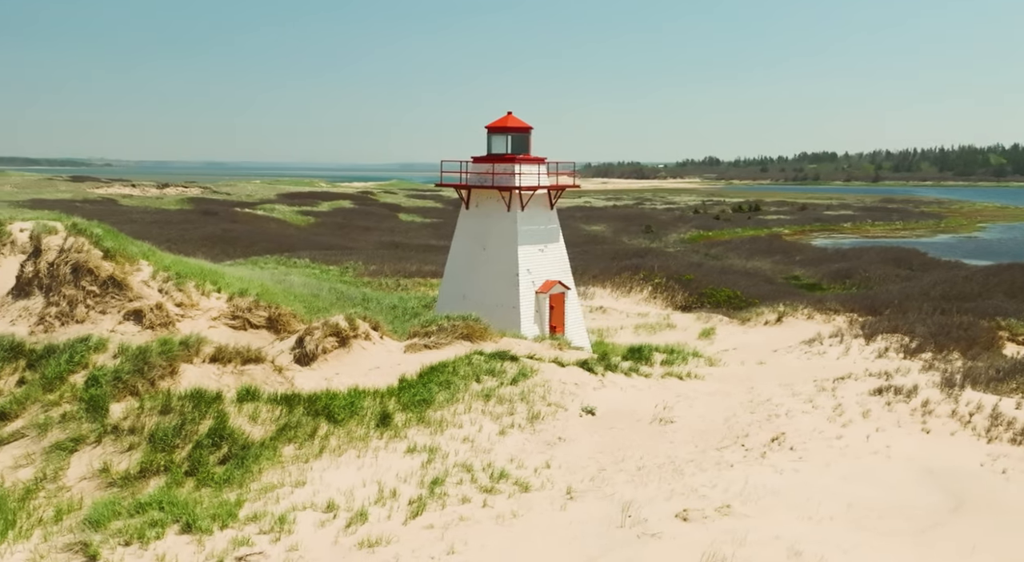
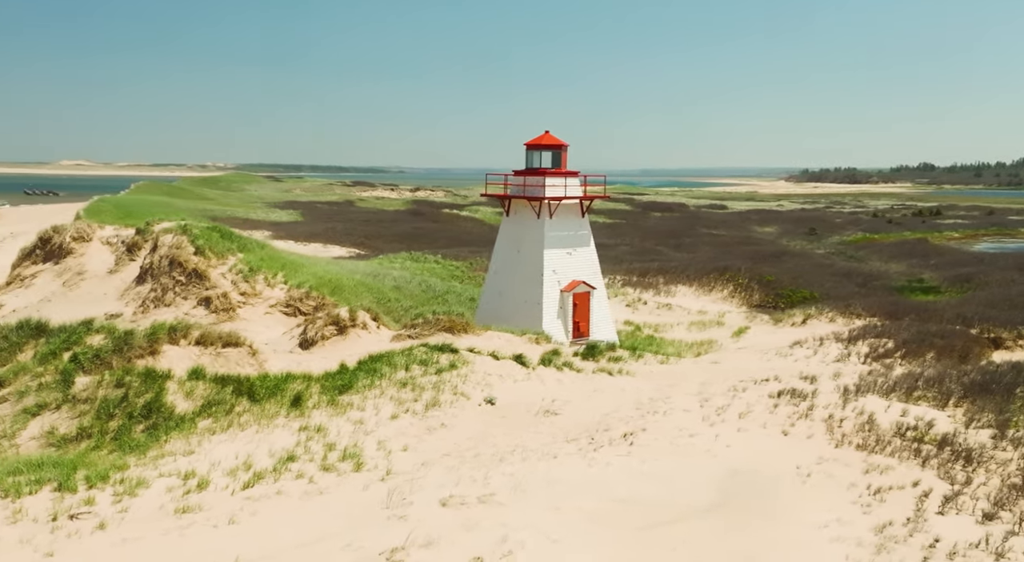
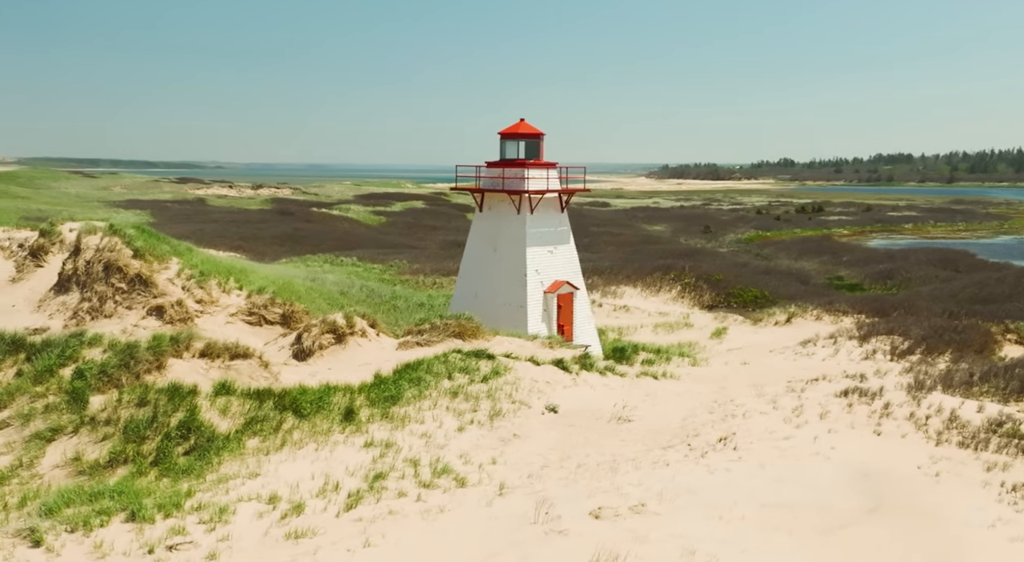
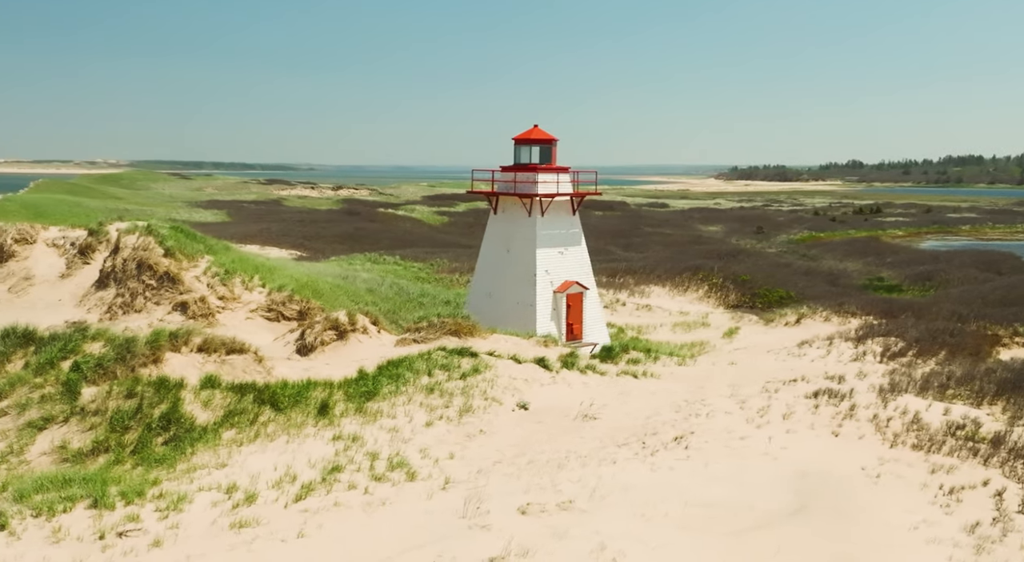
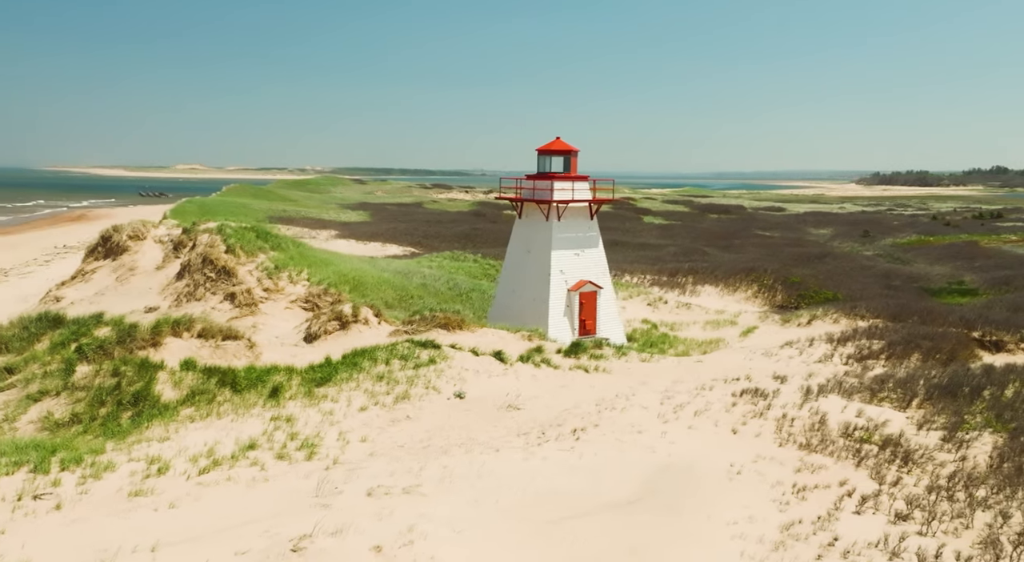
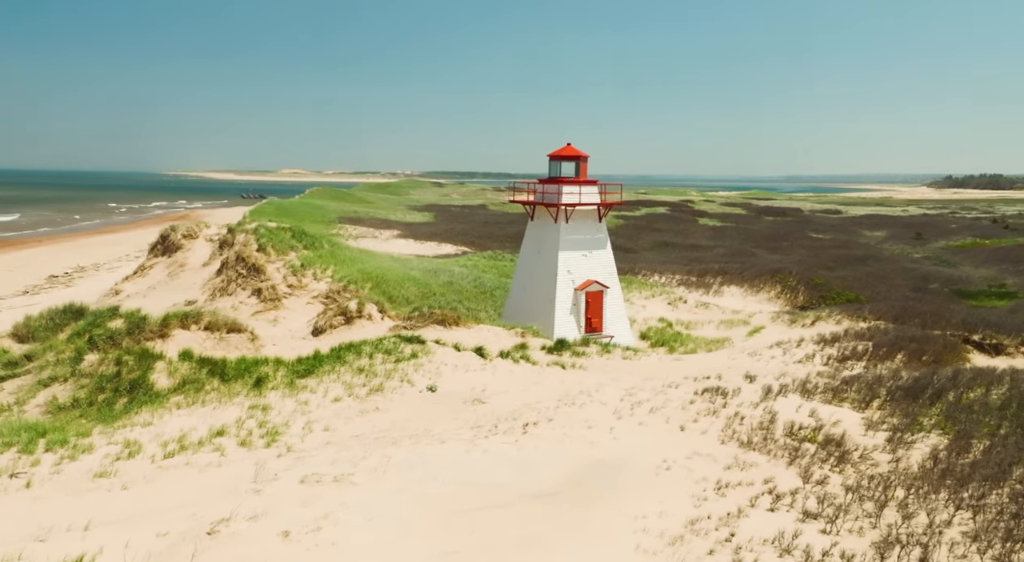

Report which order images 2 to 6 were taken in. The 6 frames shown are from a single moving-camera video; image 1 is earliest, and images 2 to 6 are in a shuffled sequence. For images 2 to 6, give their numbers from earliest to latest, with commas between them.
3, 4, 2, 5, 6
